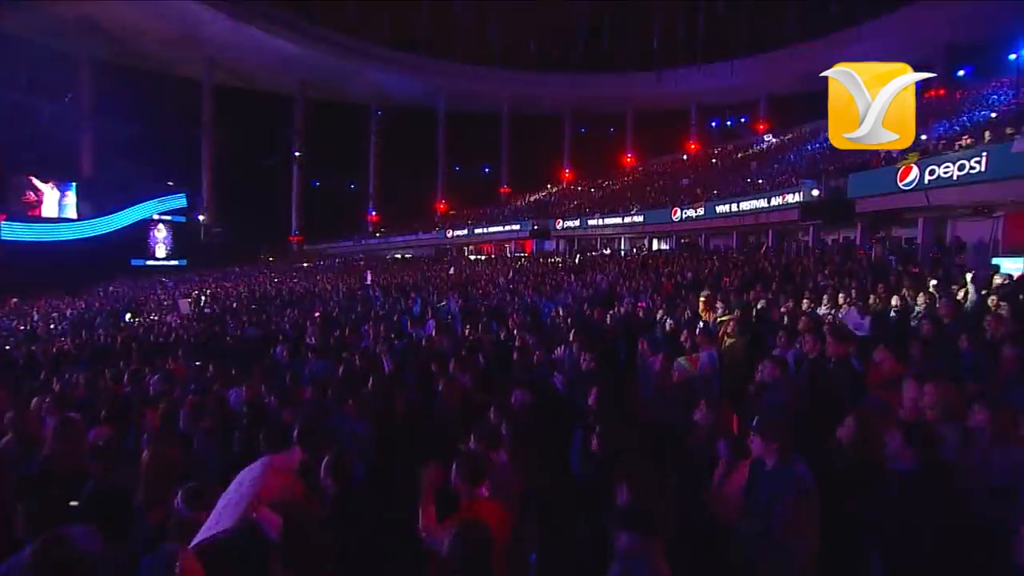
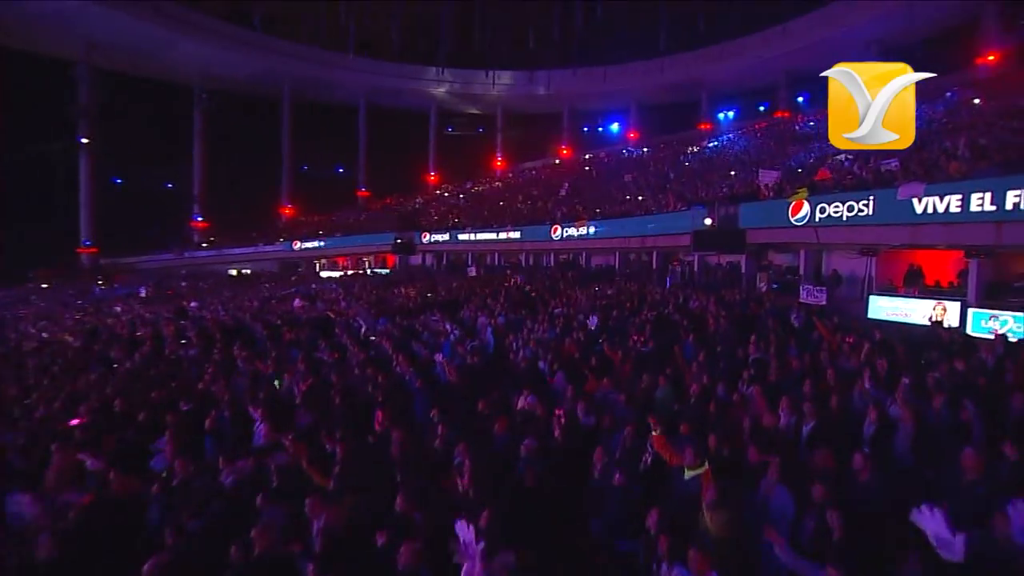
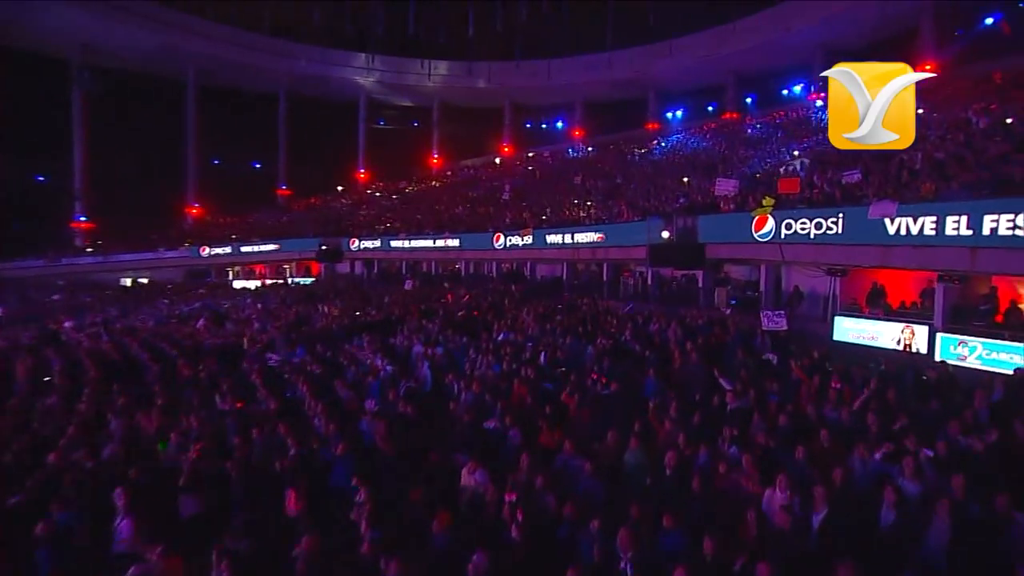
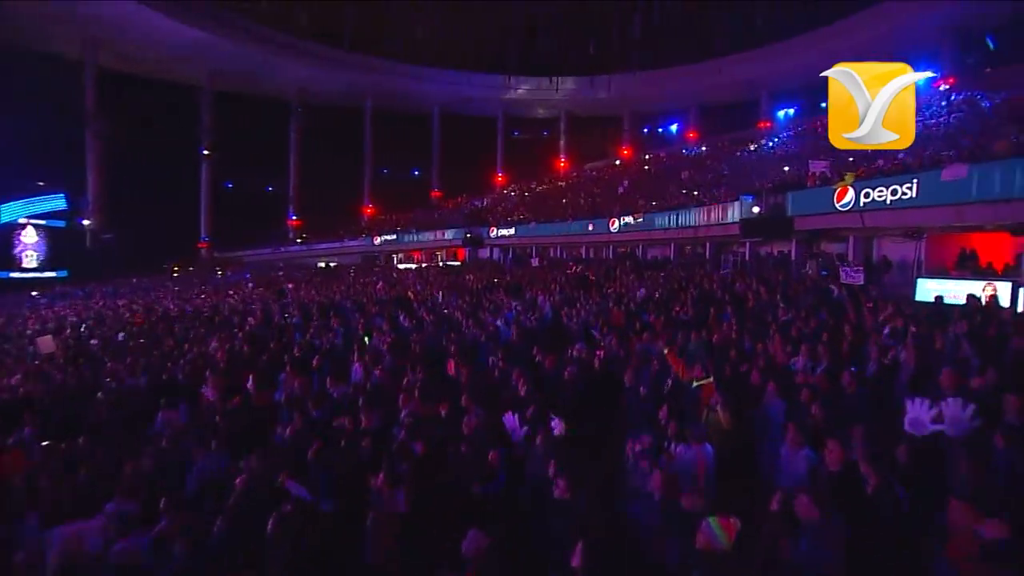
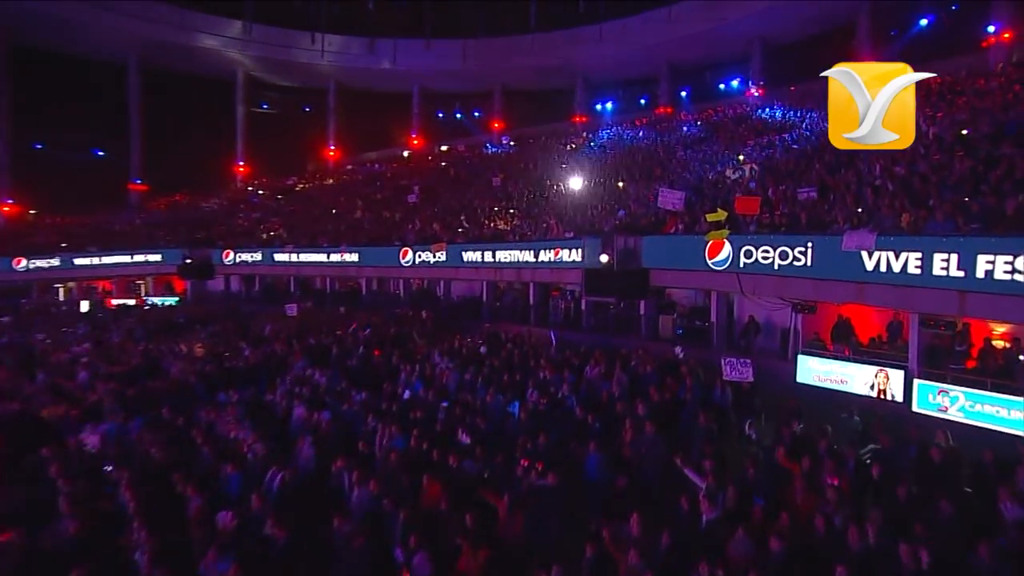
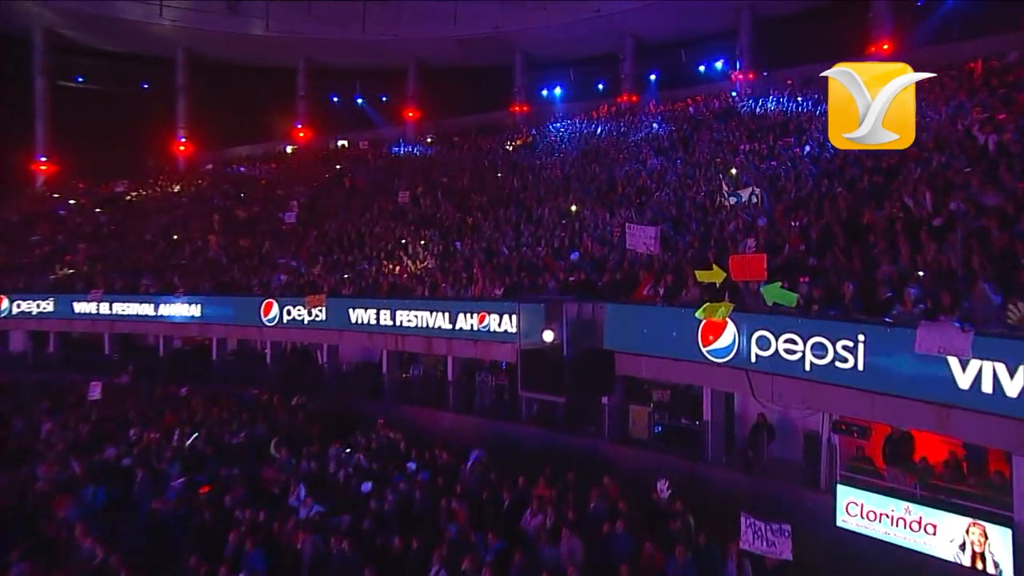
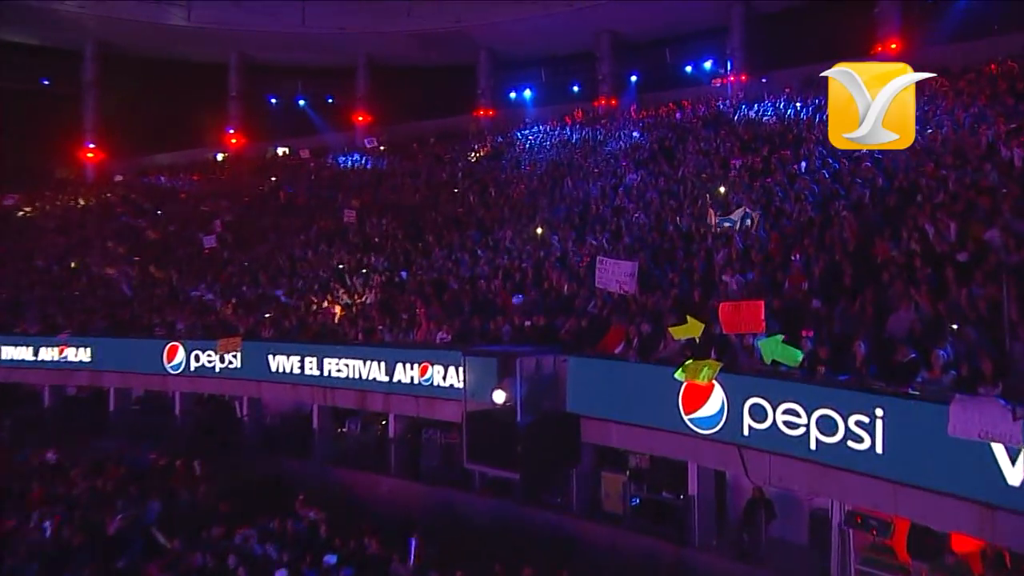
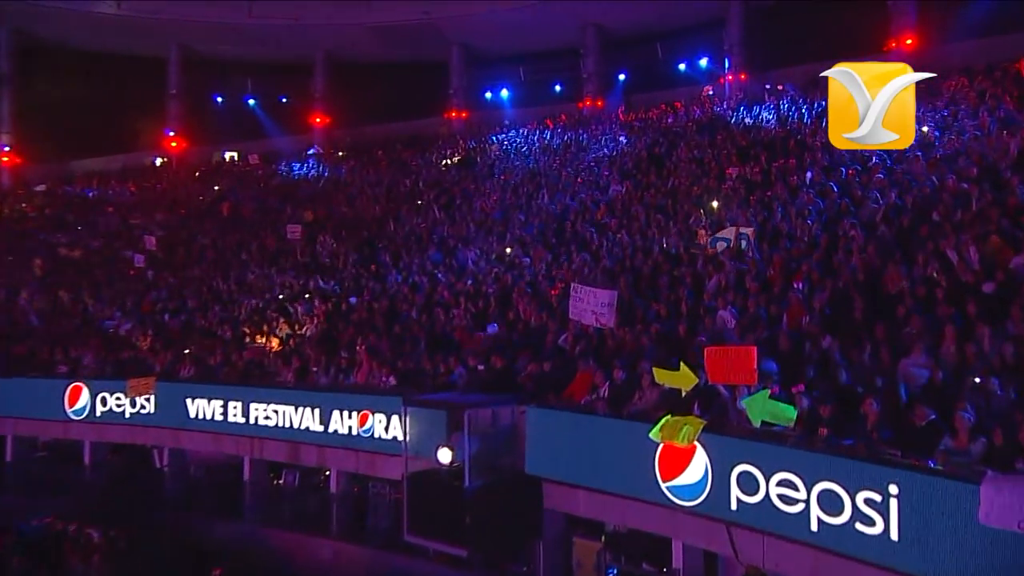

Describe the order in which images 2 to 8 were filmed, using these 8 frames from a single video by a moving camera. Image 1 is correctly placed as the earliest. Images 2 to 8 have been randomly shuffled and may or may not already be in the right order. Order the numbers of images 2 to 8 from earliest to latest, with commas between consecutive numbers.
4, 2, 3, 5, 6, 7, 8
